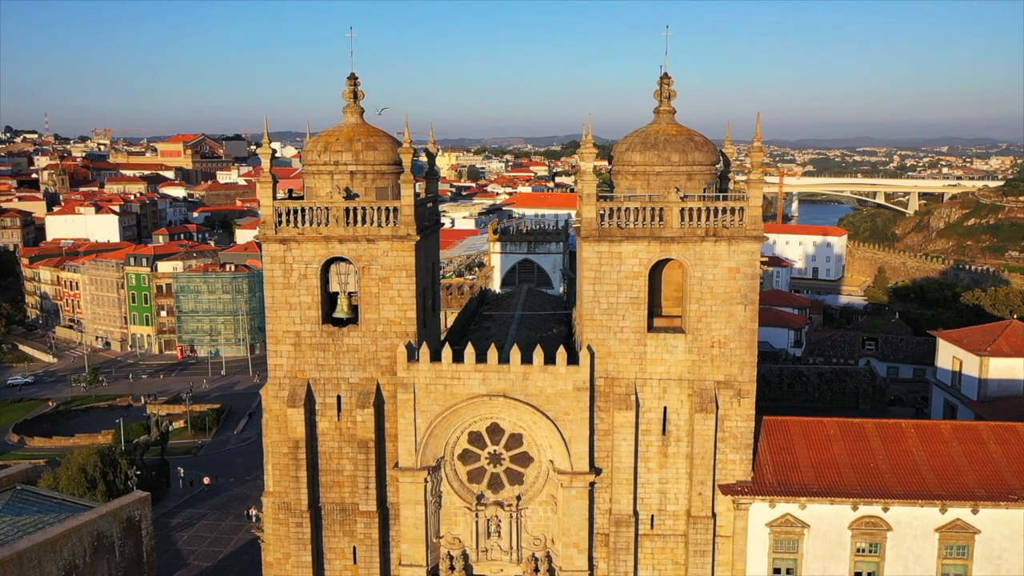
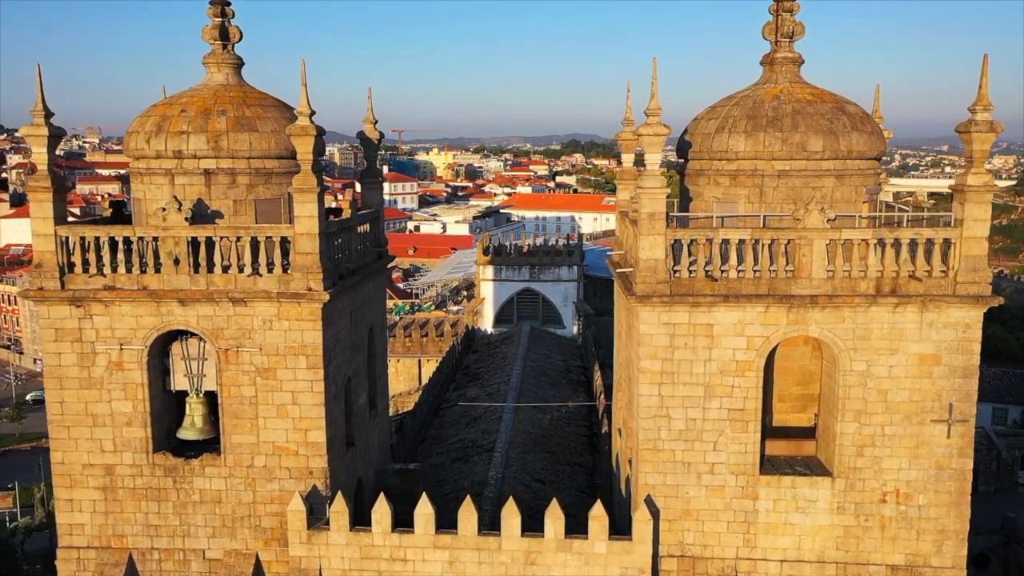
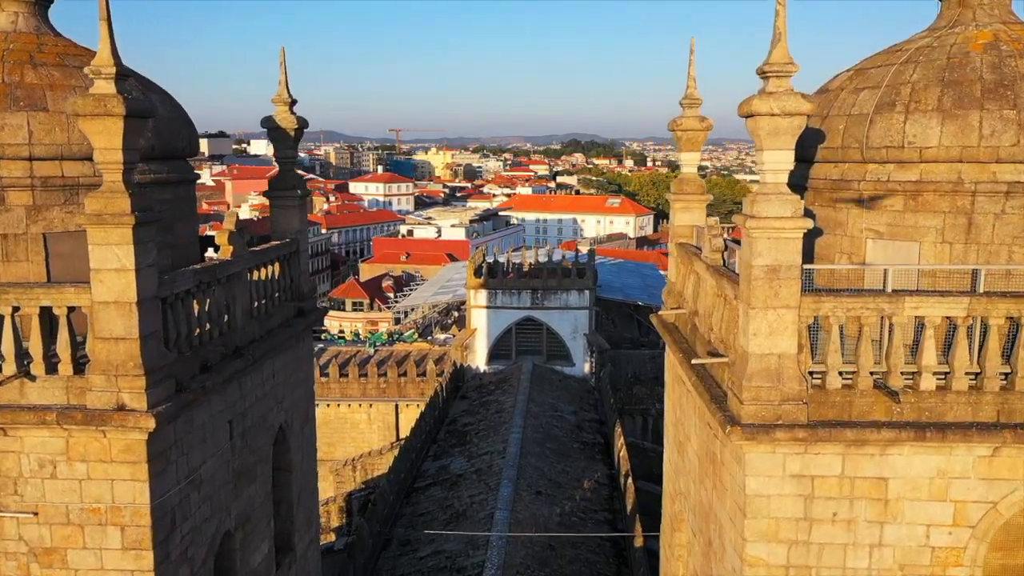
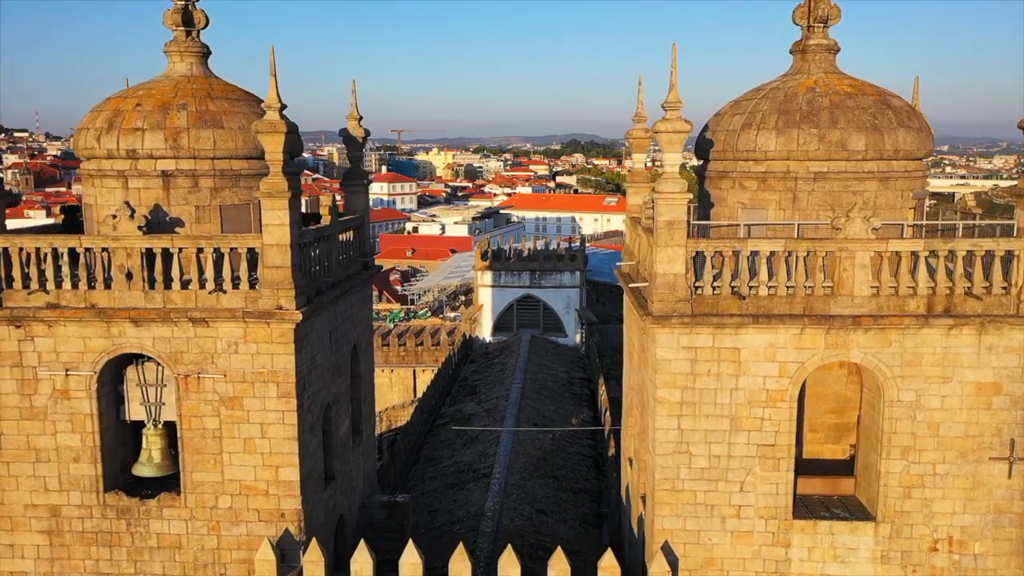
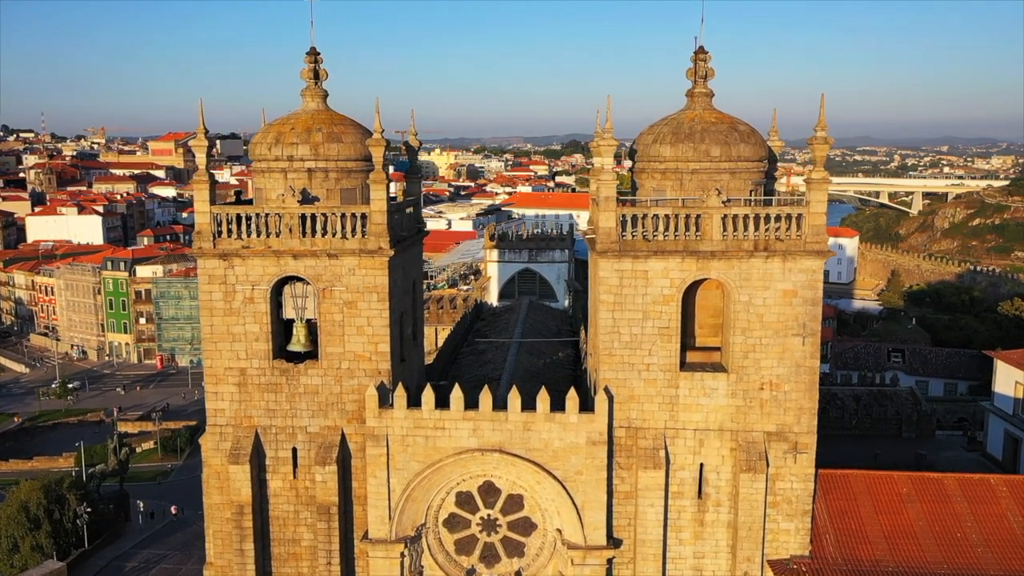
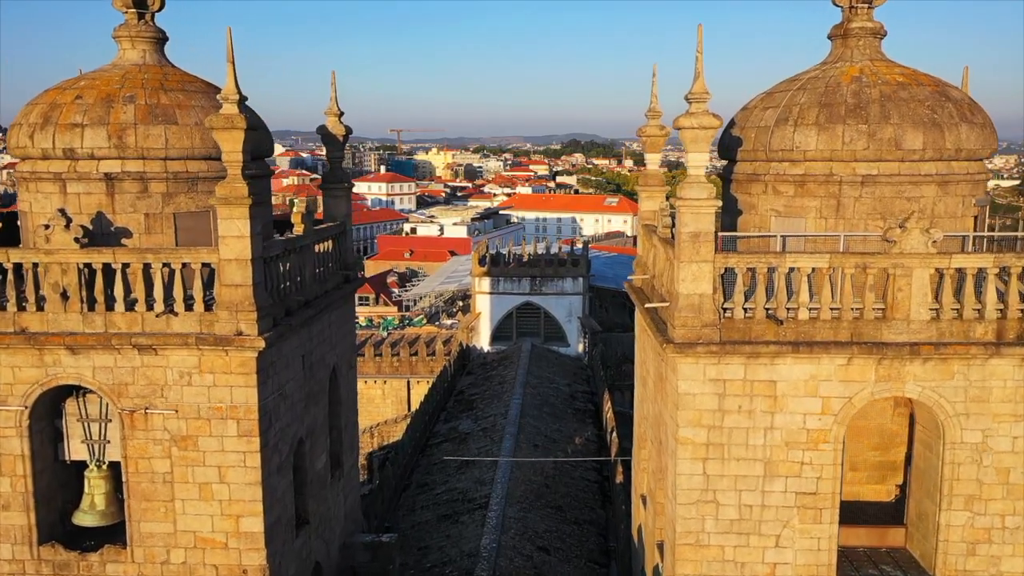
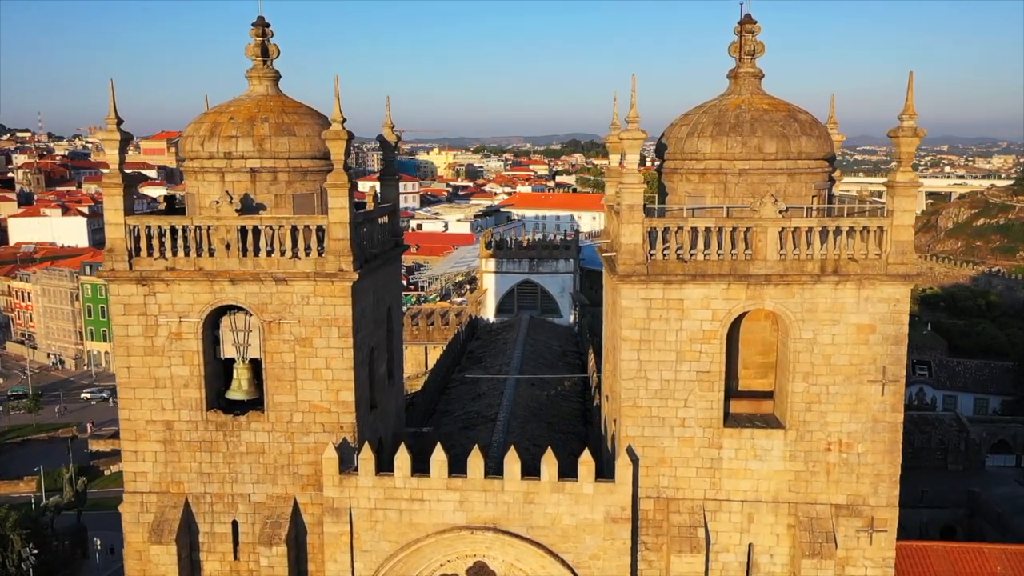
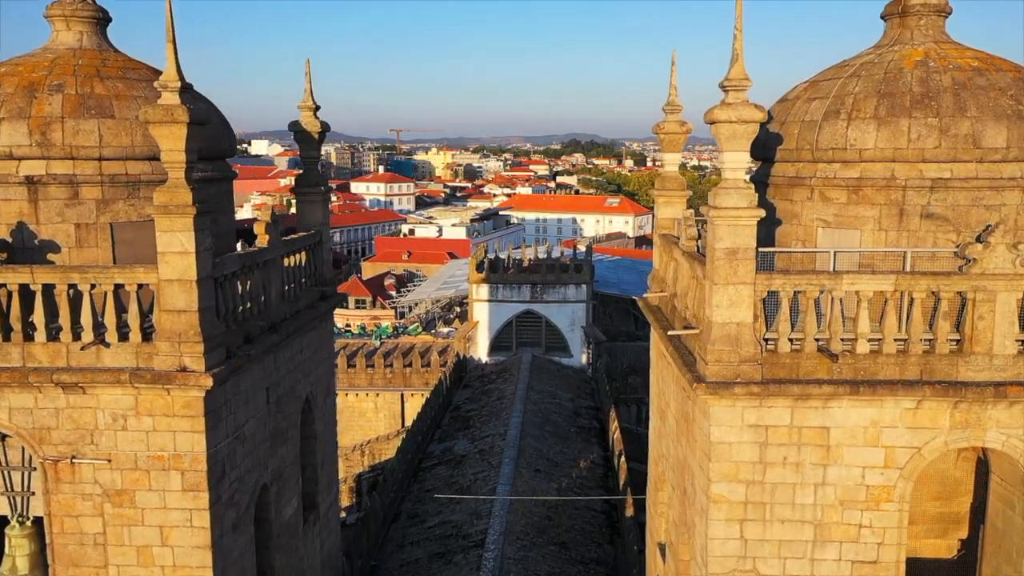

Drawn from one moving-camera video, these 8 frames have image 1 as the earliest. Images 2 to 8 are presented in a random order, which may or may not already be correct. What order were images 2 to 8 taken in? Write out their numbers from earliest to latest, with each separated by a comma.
5, 7, 2, 4, 6, 8, 3
